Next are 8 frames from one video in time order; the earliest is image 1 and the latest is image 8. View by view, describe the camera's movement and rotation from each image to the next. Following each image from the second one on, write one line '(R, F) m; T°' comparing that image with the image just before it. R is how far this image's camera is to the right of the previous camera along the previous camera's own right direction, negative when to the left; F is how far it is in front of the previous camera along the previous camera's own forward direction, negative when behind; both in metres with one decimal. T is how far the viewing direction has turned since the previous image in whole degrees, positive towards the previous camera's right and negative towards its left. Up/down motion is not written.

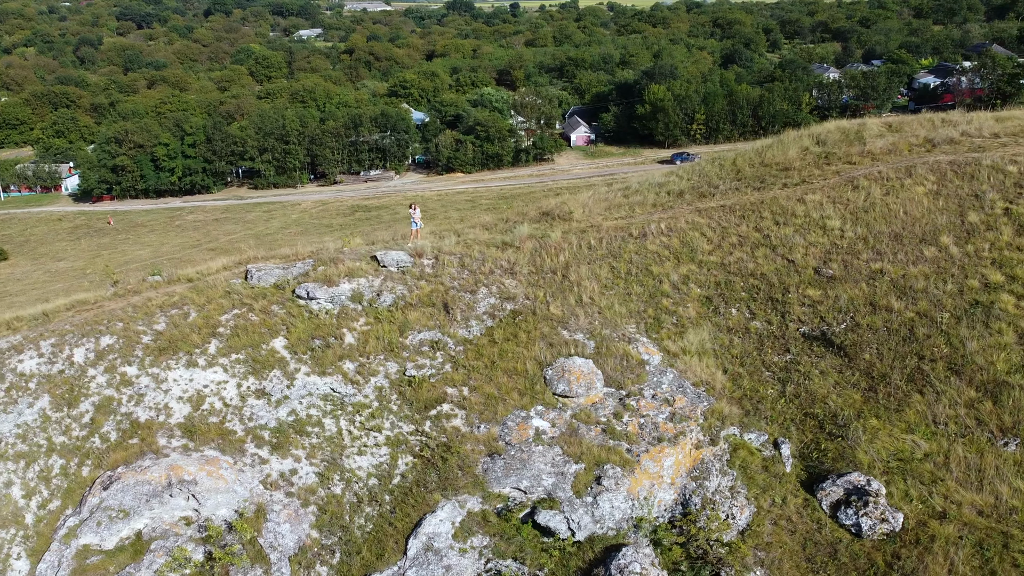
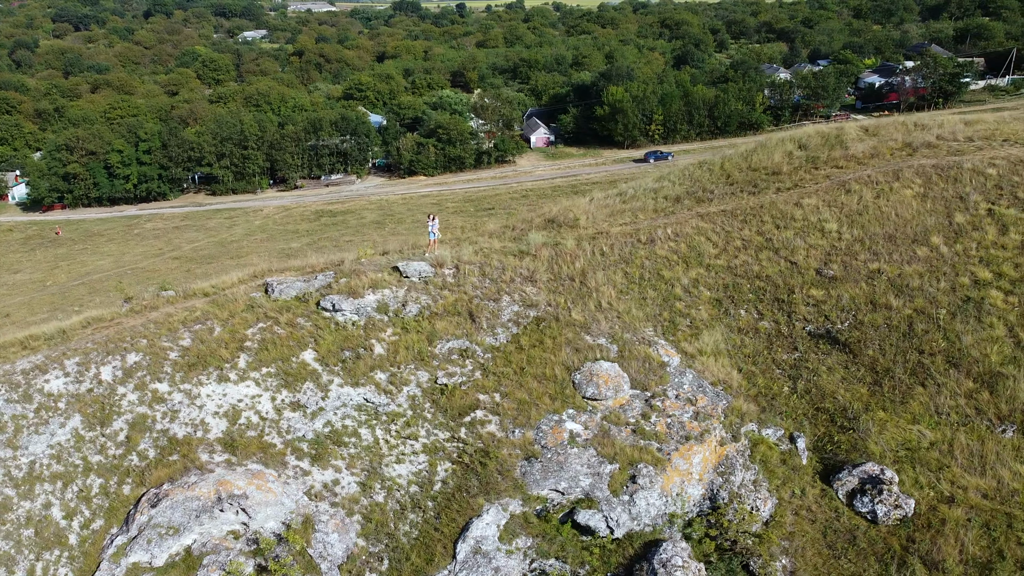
(-1.0, -0.3) m; +4°
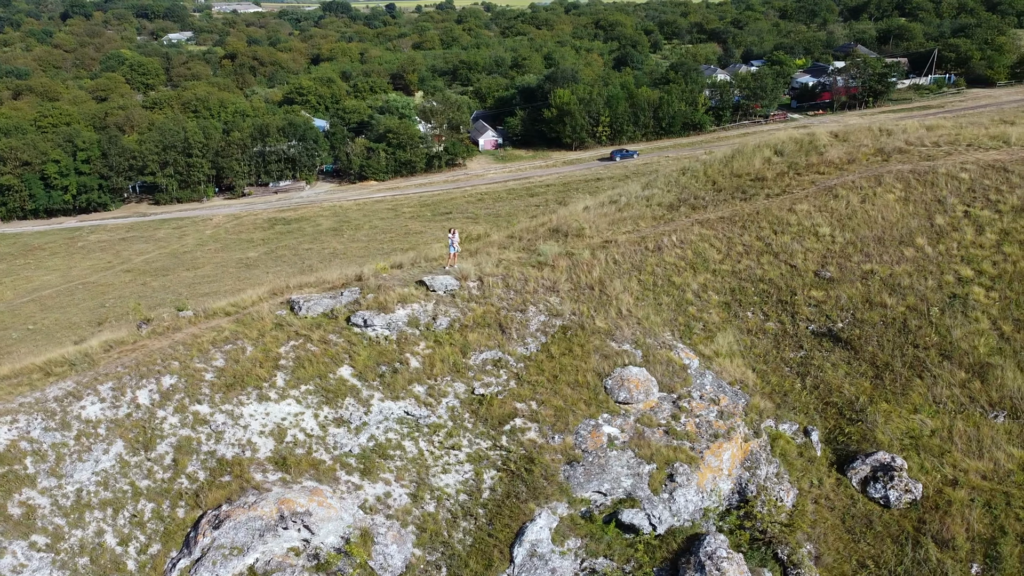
(-1.3, -0.3) m; +5°
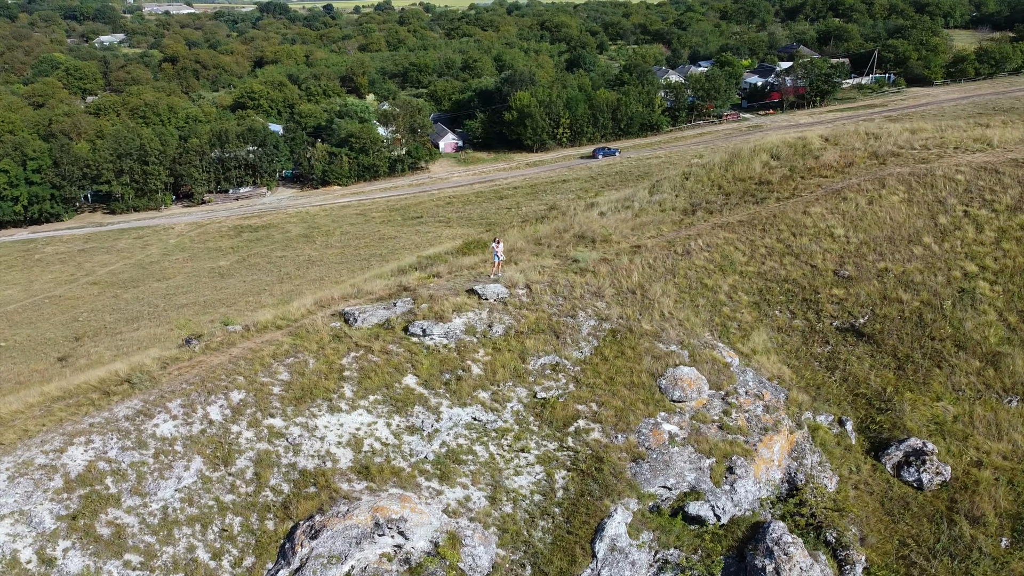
(-1.6, -0.4) m; +4°
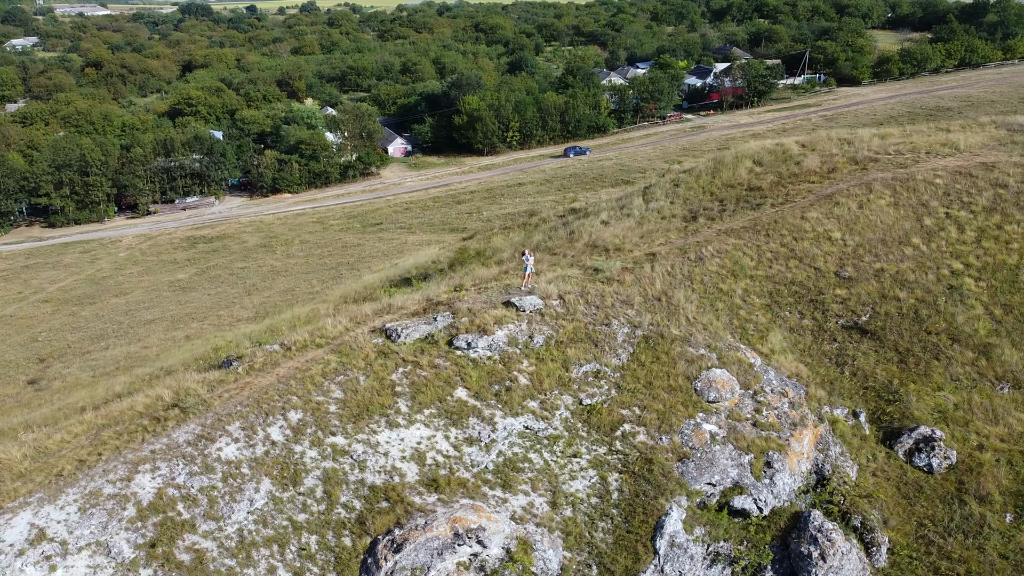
(-1.6, -0.4) m; +5°
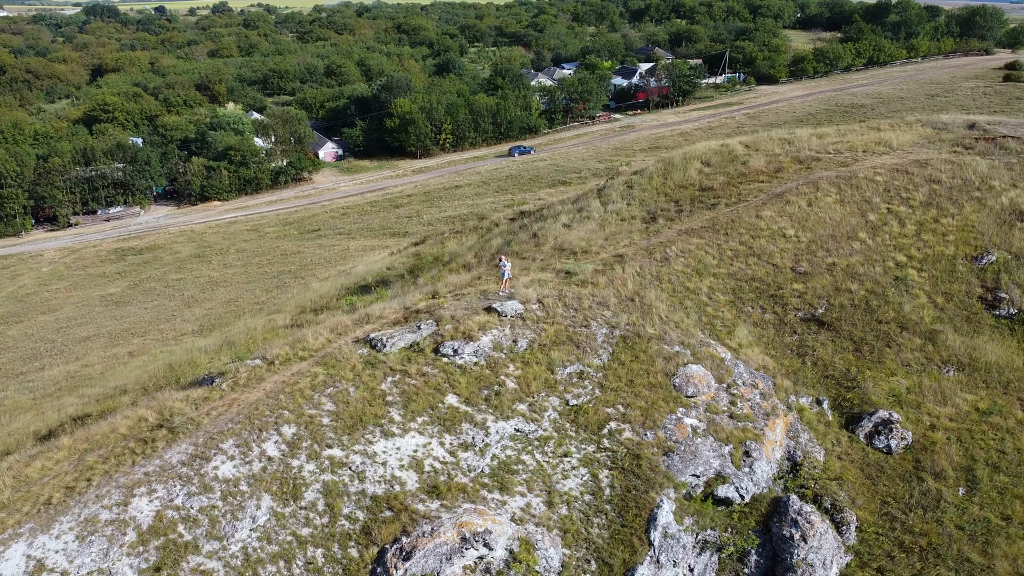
(-0.9, -0.2) m; +5°
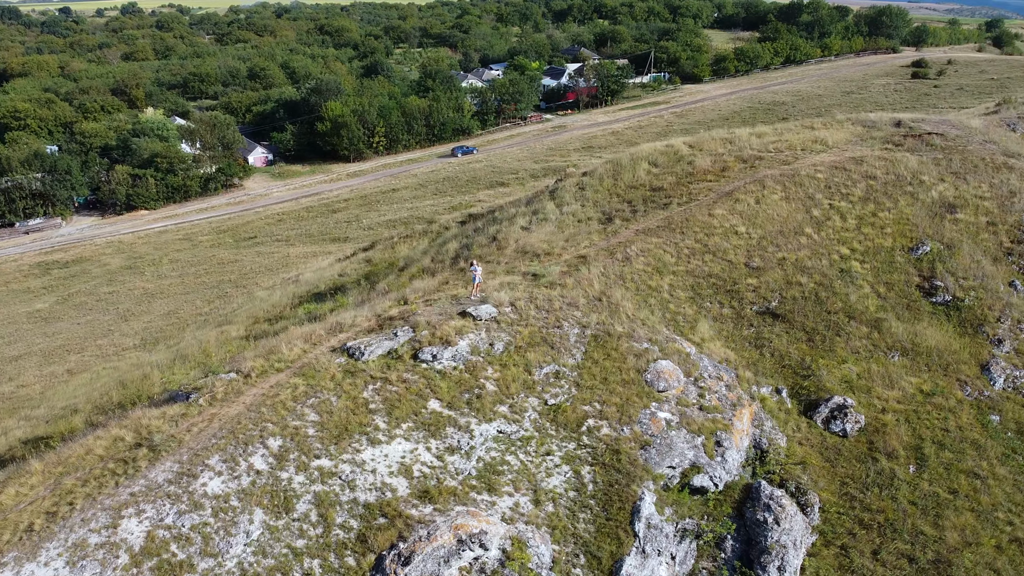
(-0.8, -0.2) m; +5°
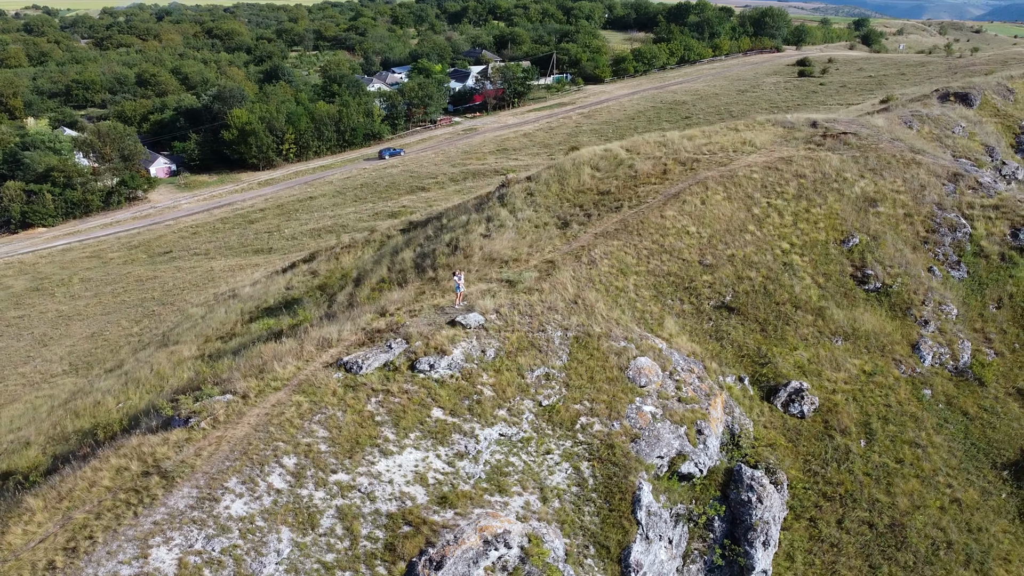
(-1.5, -0.4) m; +7°
